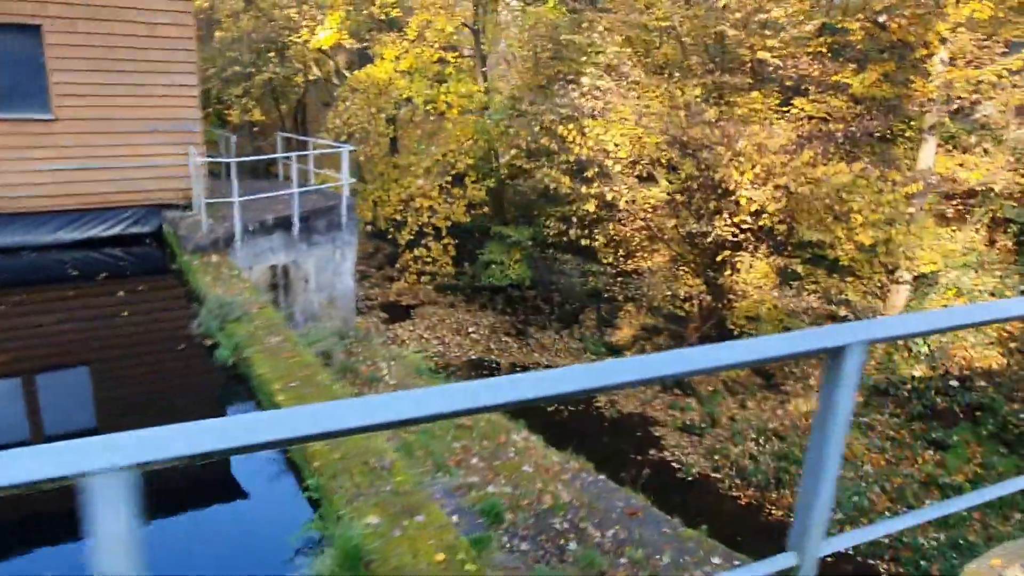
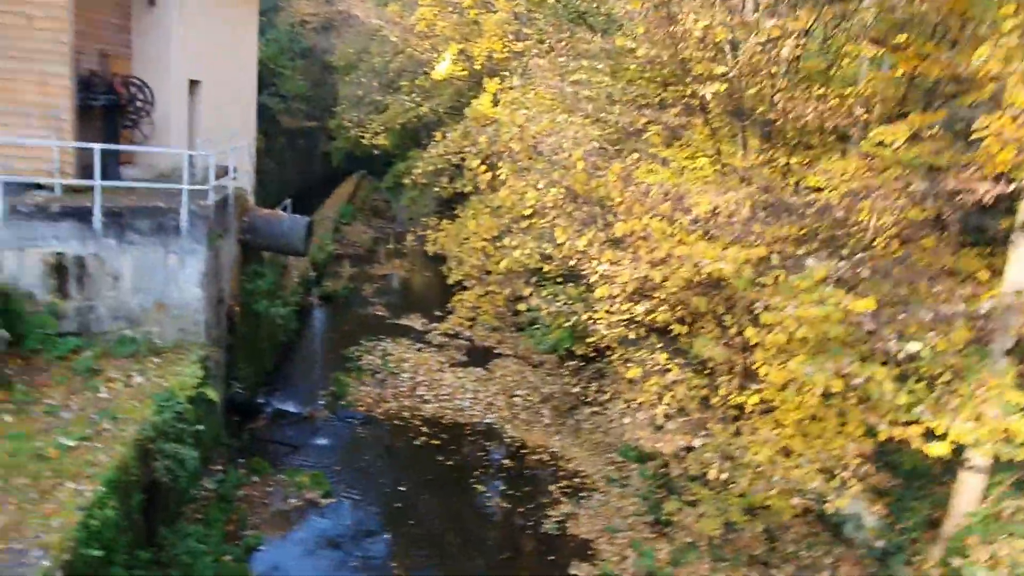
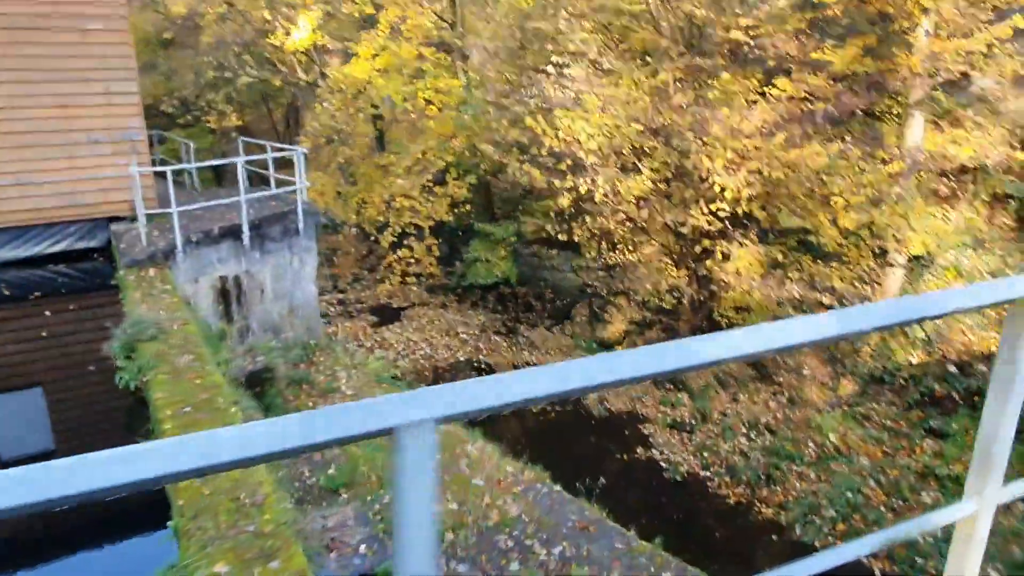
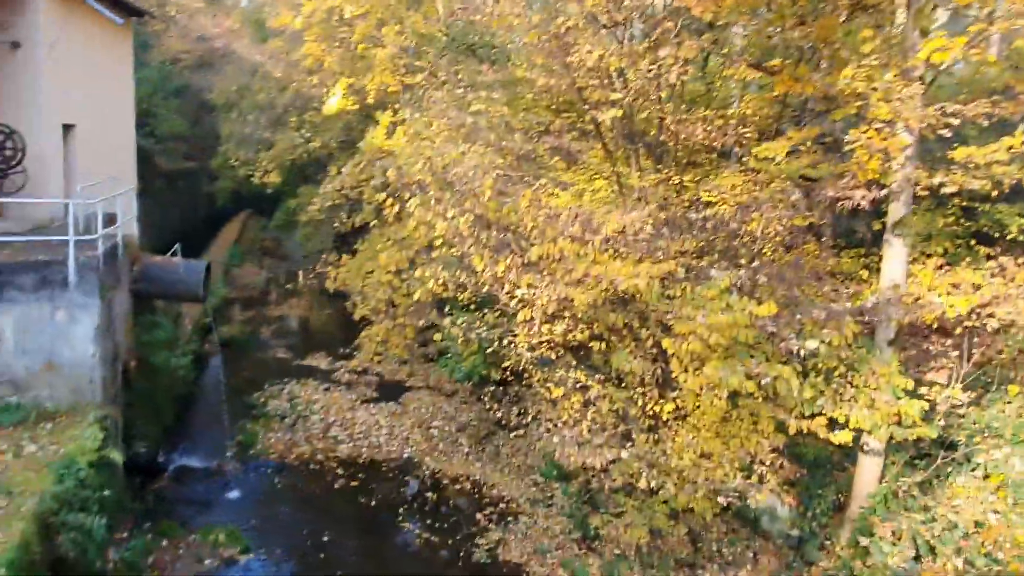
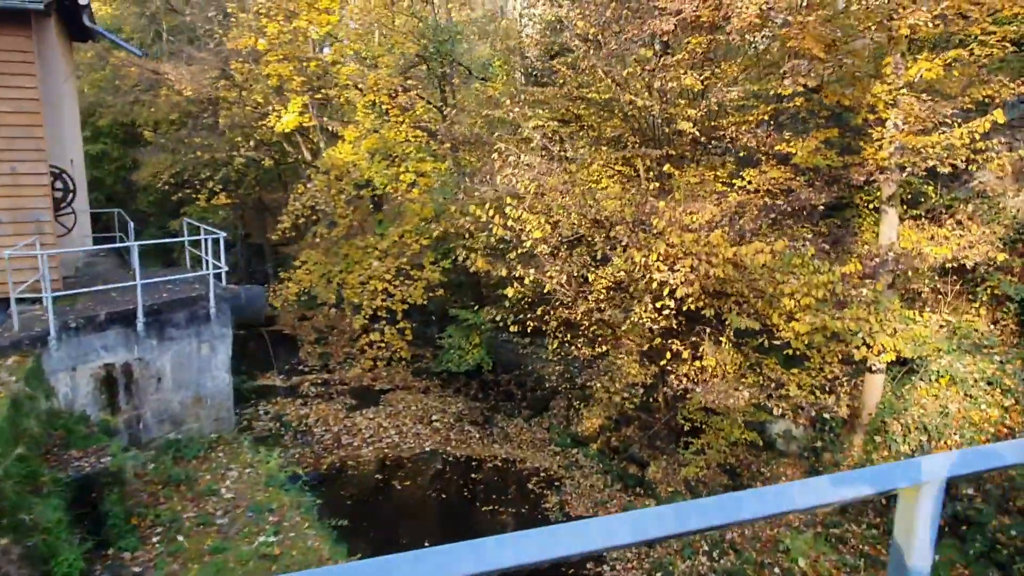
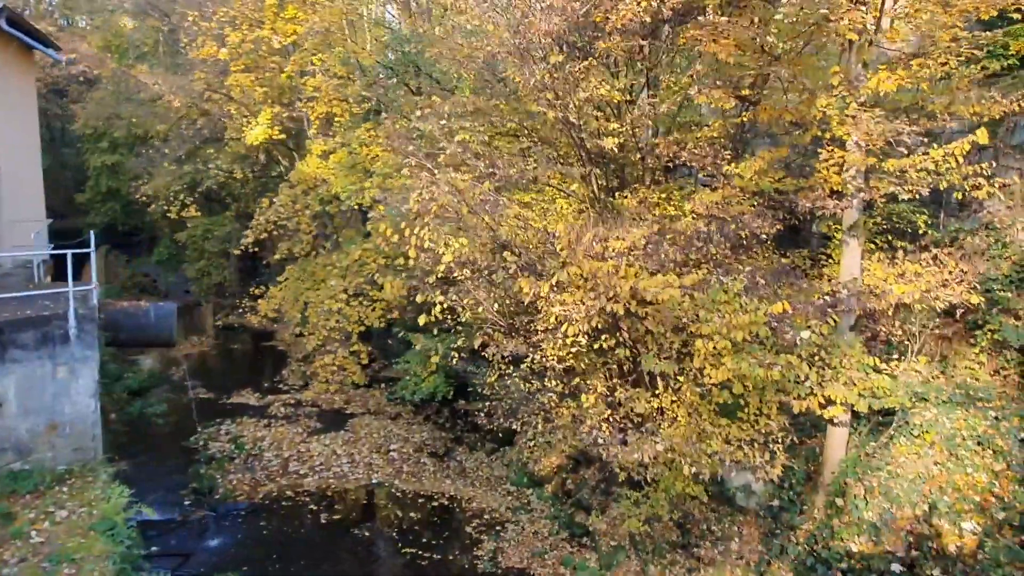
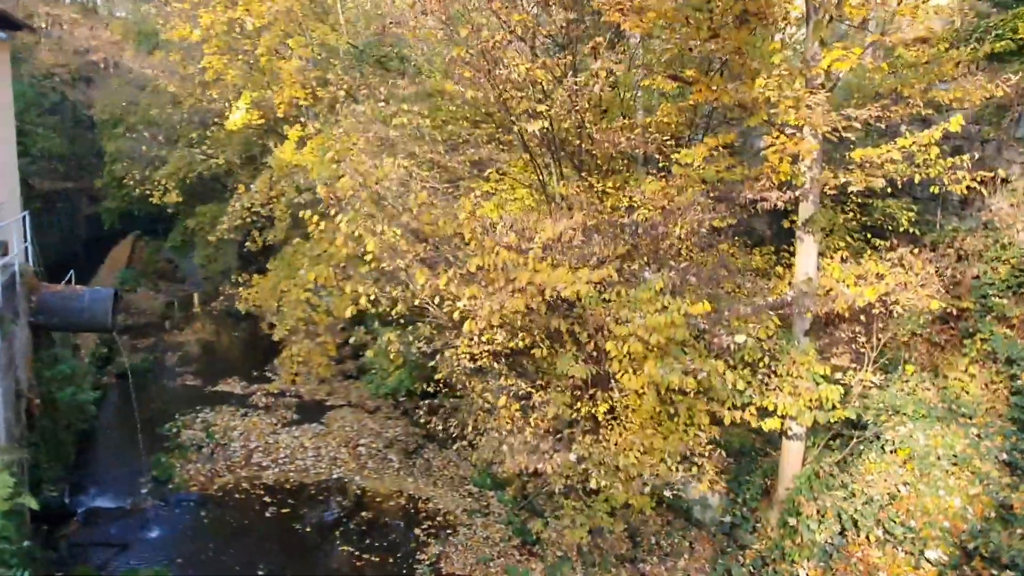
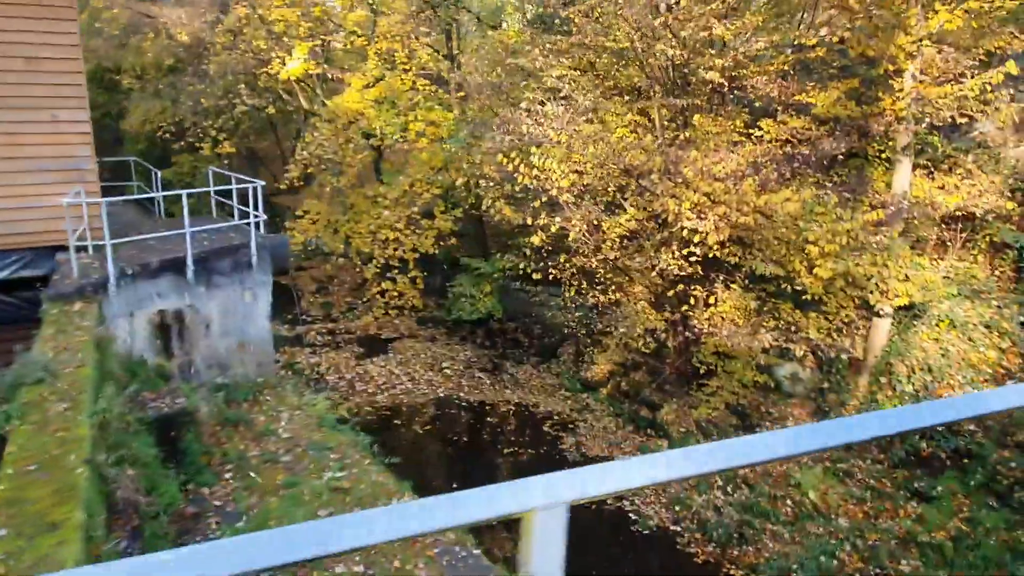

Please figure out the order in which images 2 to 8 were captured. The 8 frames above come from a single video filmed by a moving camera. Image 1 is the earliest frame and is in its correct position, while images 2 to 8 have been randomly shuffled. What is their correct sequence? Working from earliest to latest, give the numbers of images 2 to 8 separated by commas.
3, 8, 5, 6, 7, 4, 2
